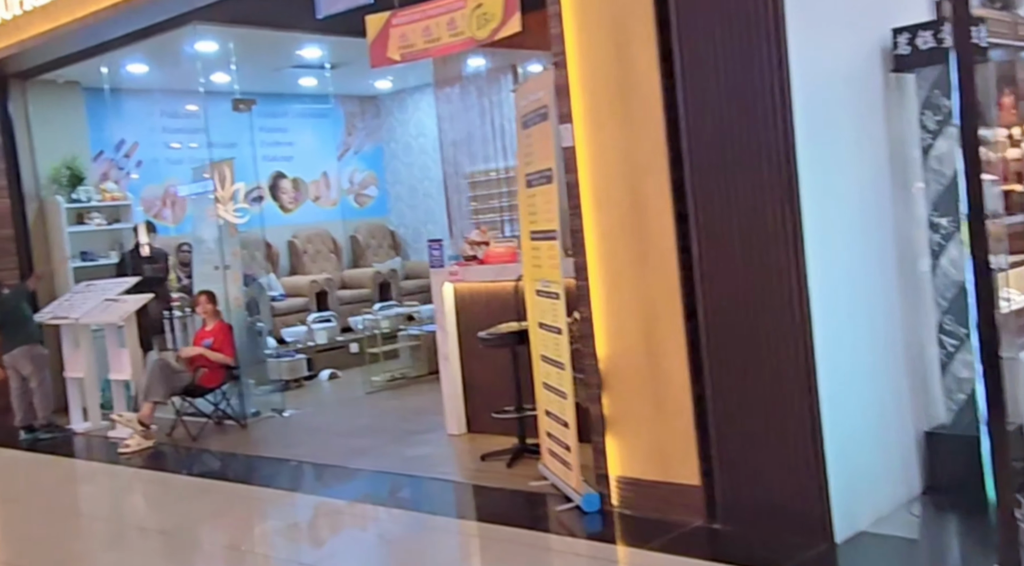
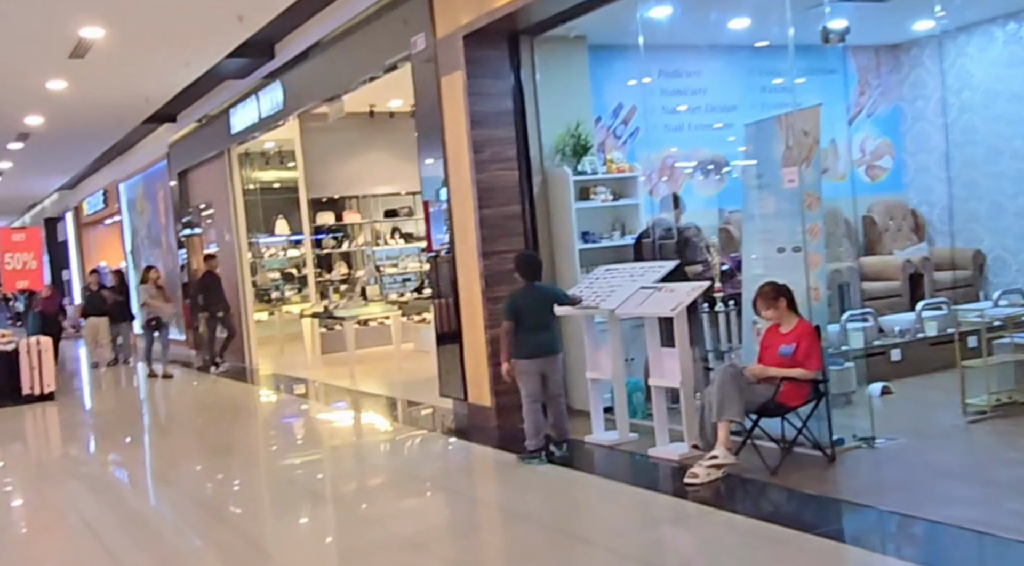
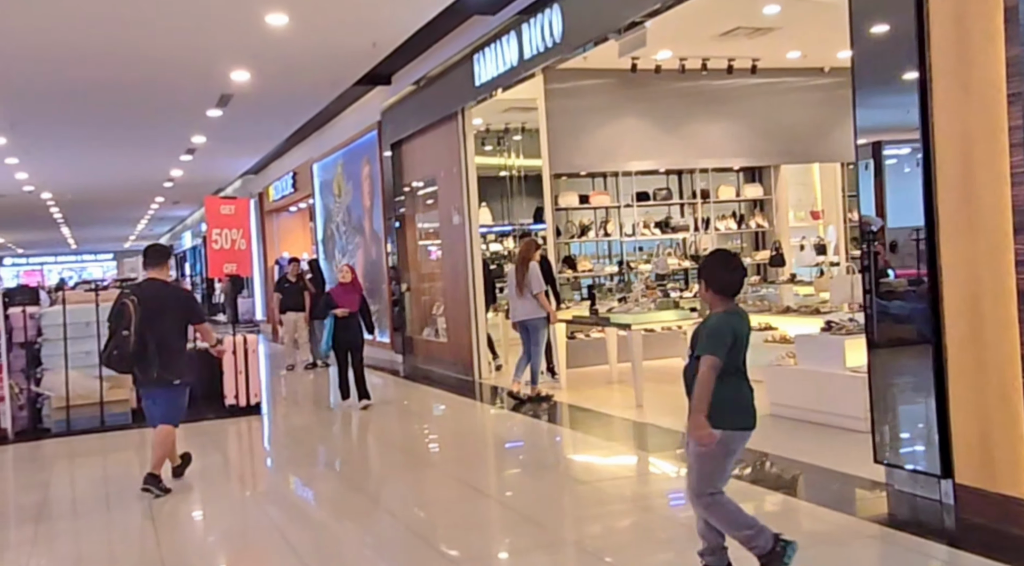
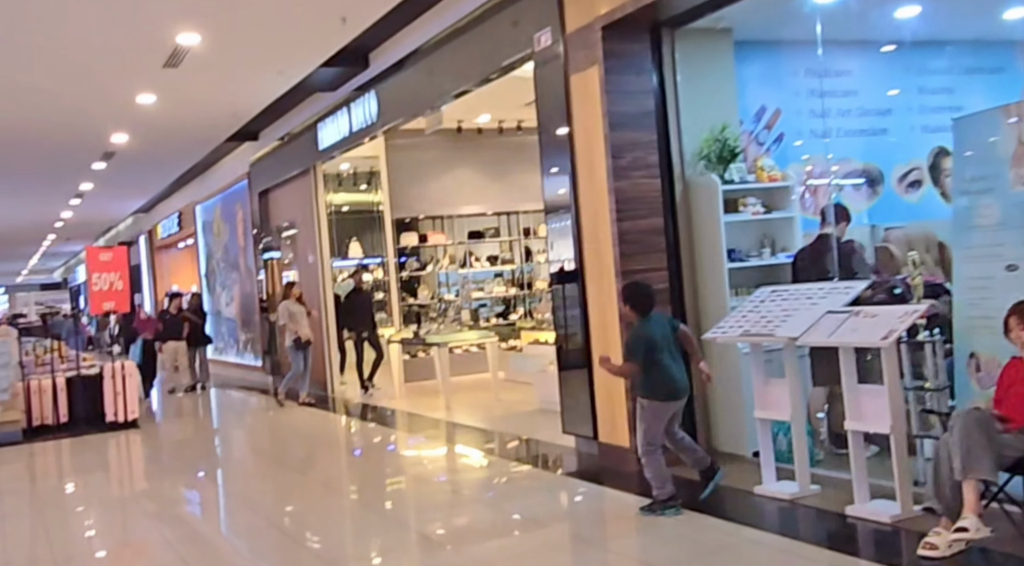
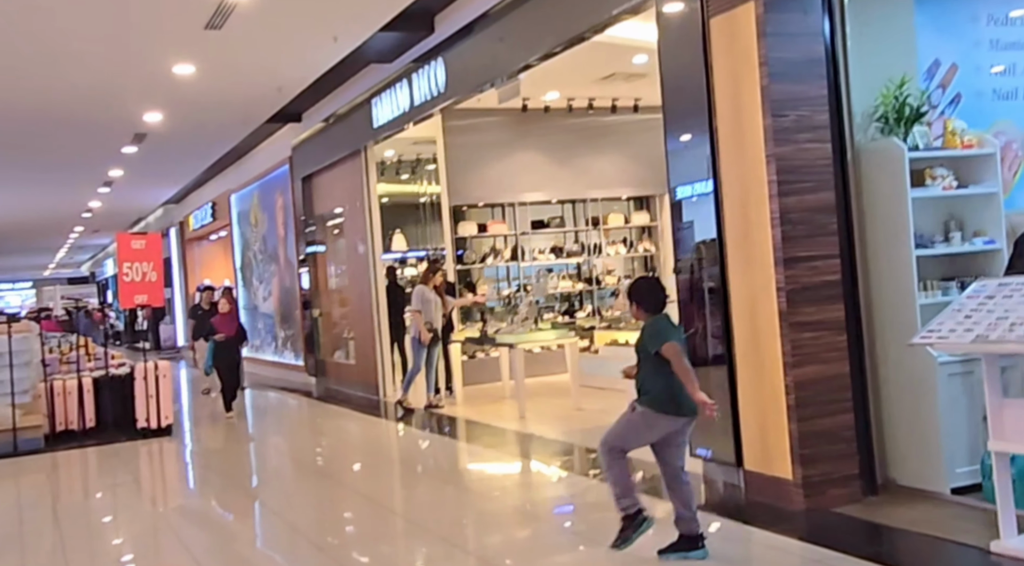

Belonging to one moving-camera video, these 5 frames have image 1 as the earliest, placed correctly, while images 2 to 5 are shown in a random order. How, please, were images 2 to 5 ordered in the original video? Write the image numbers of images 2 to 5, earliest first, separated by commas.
2, 4, 5, 3
